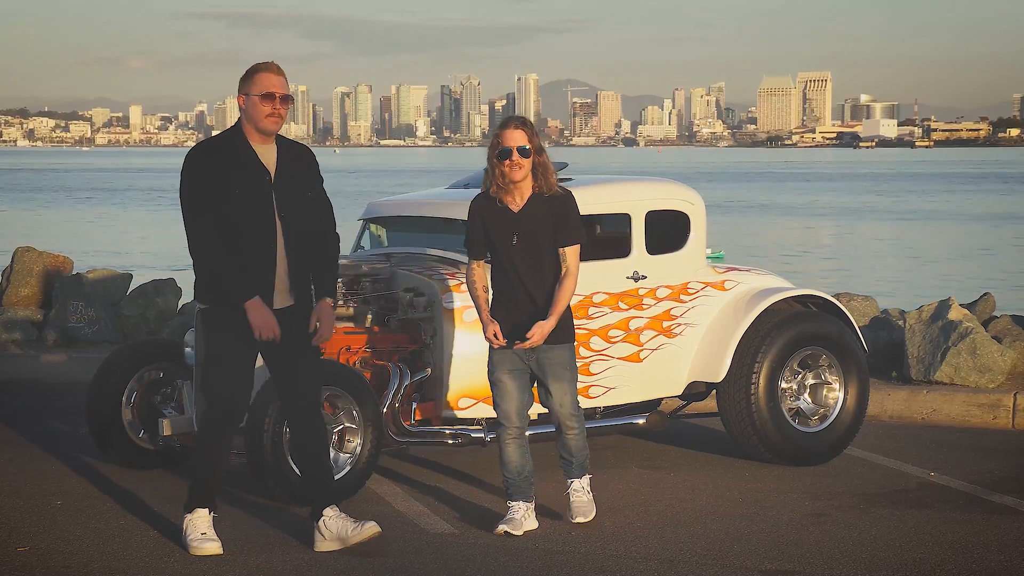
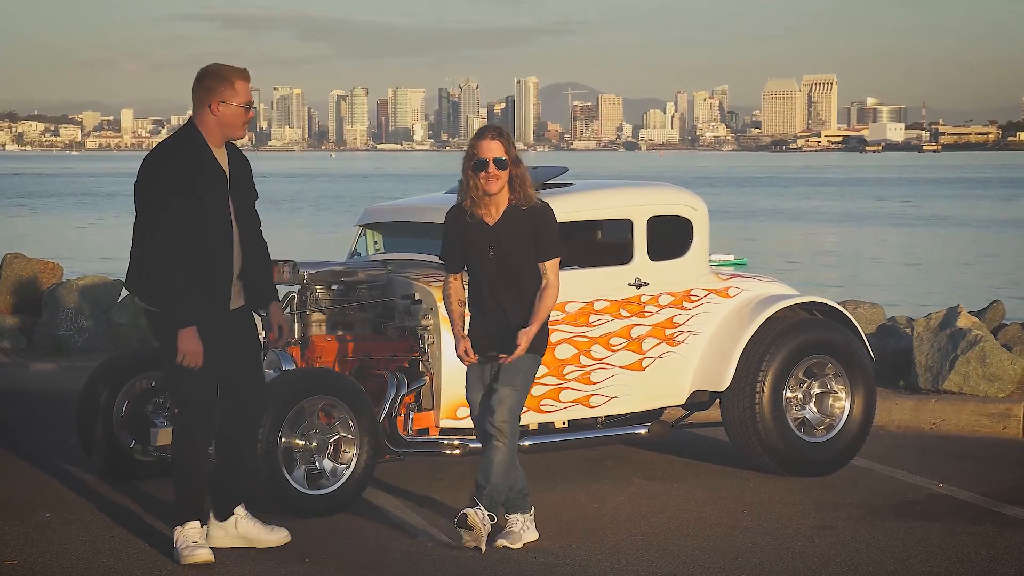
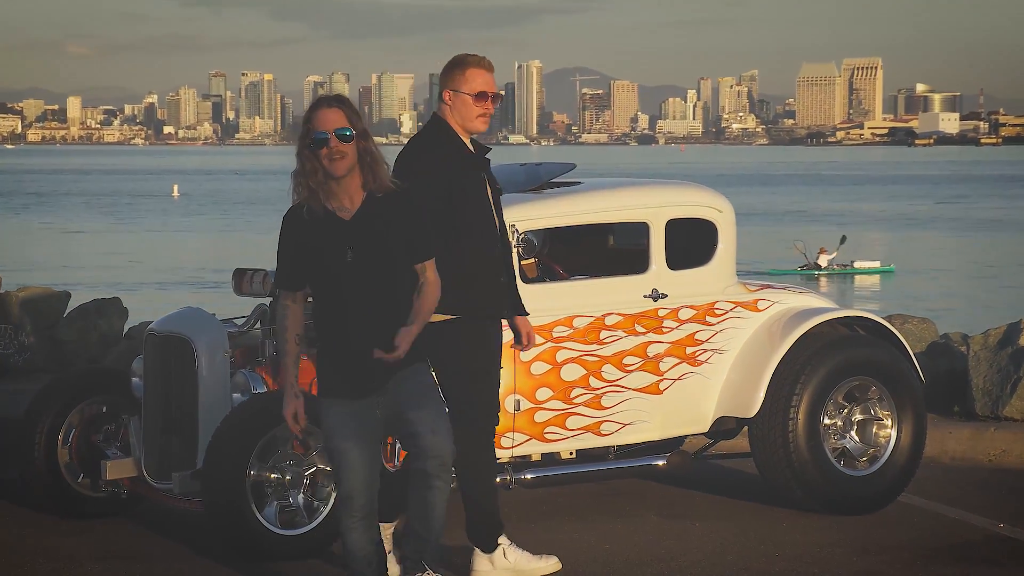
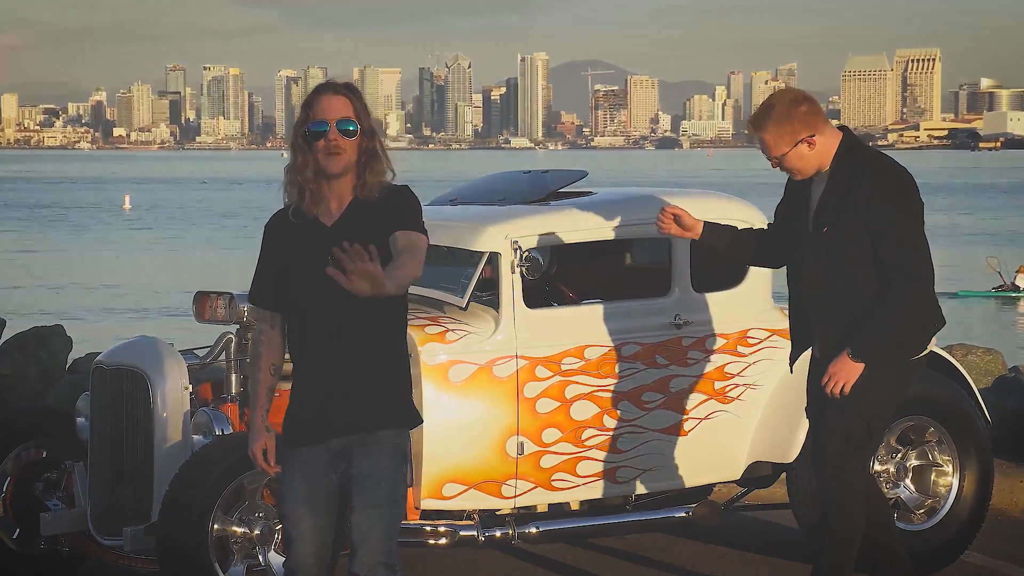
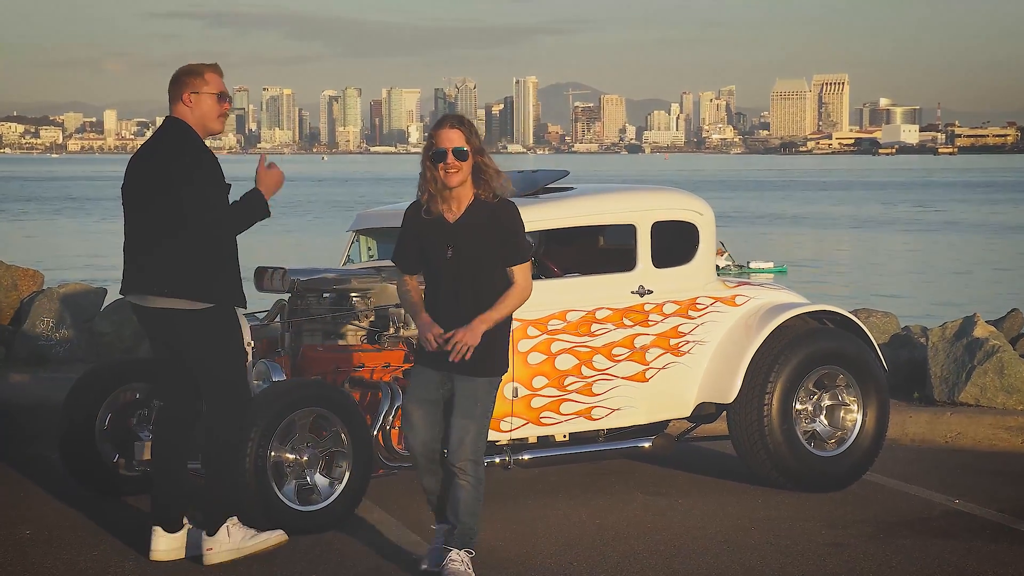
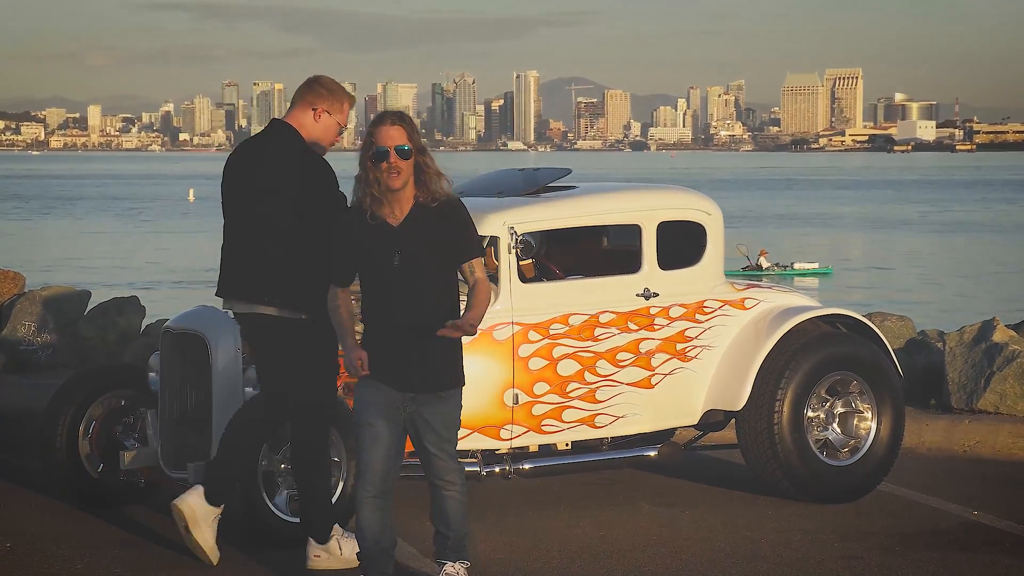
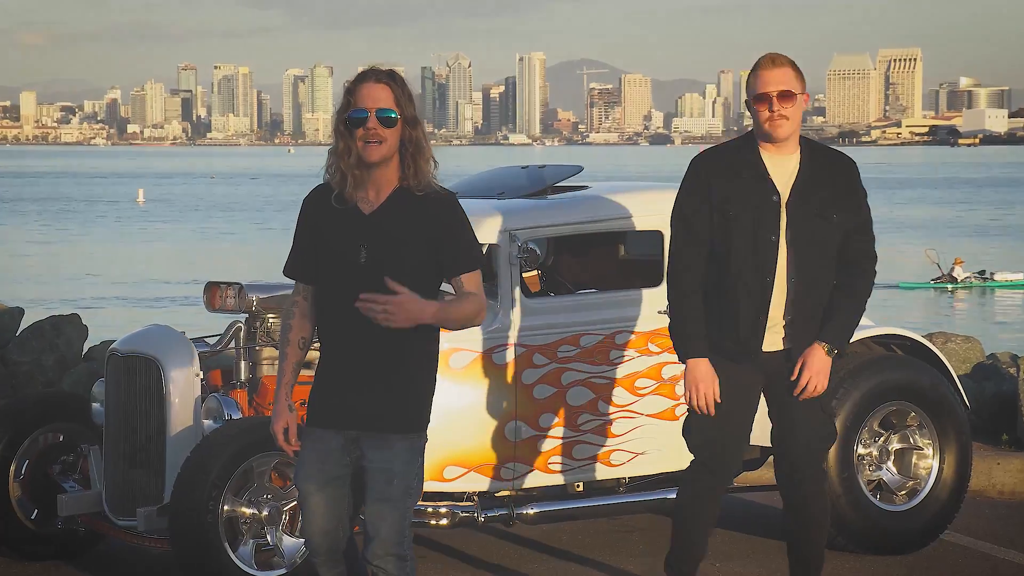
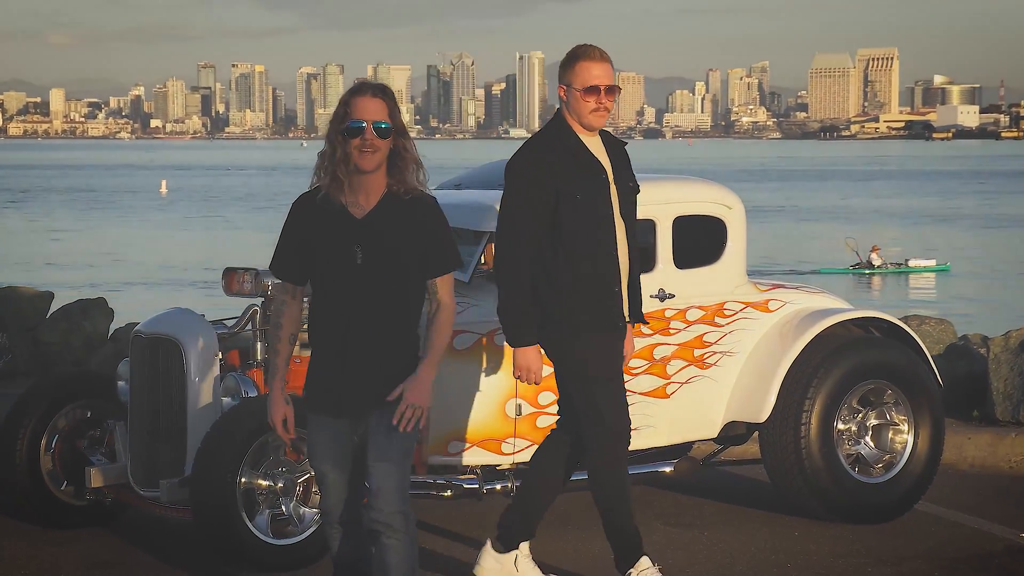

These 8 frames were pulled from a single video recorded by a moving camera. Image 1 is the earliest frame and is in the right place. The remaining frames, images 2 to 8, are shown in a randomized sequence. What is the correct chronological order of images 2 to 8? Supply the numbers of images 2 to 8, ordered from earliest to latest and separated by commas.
2, 5, 6, 3, 8, 7, 4
